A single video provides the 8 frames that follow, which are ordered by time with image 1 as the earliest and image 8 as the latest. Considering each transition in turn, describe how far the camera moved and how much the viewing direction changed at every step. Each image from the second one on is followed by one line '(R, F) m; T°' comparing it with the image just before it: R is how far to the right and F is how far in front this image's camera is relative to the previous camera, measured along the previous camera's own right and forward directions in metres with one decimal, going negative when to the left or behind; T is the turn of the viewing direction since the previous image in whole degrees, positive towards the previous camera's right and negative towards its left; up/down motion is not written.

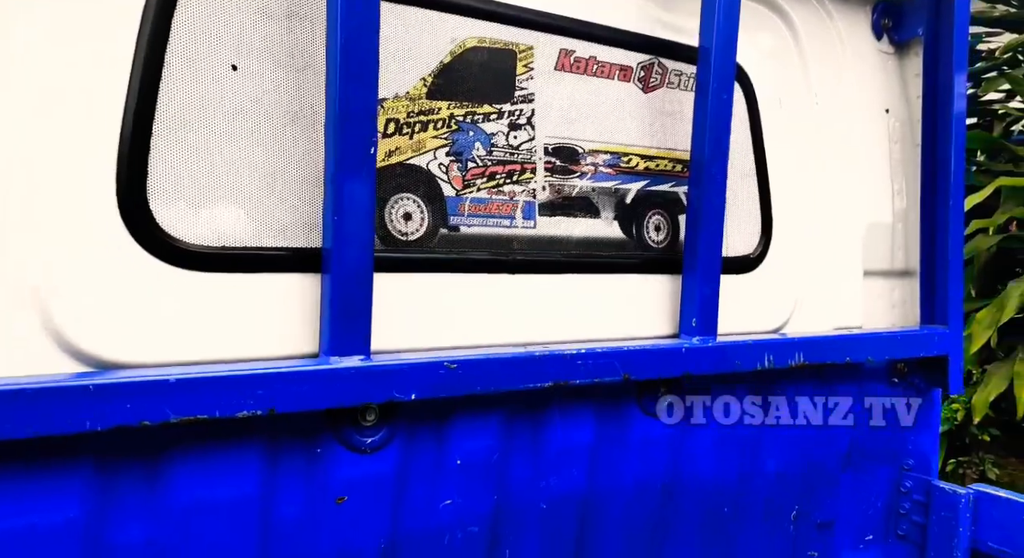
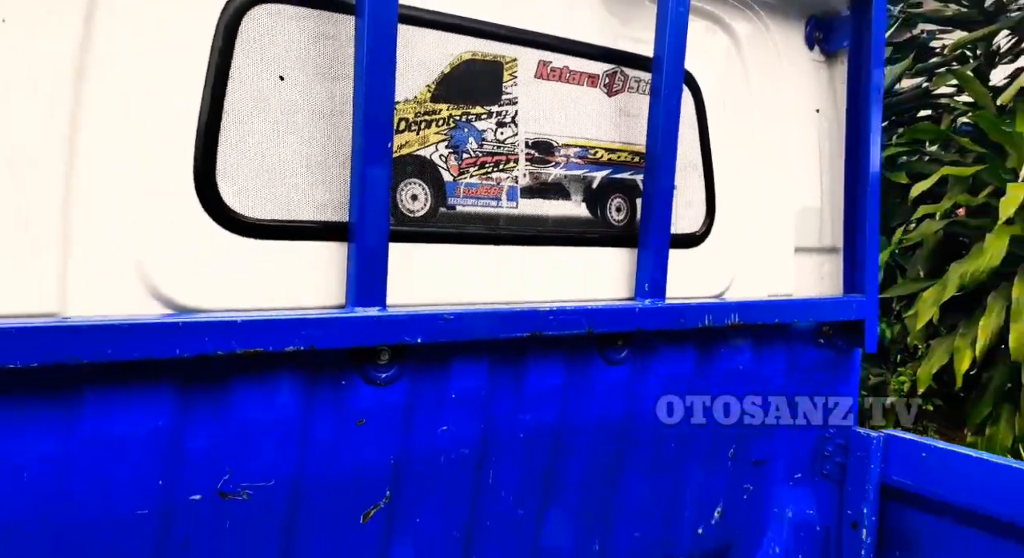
(0.0, -0.3) m; +1°
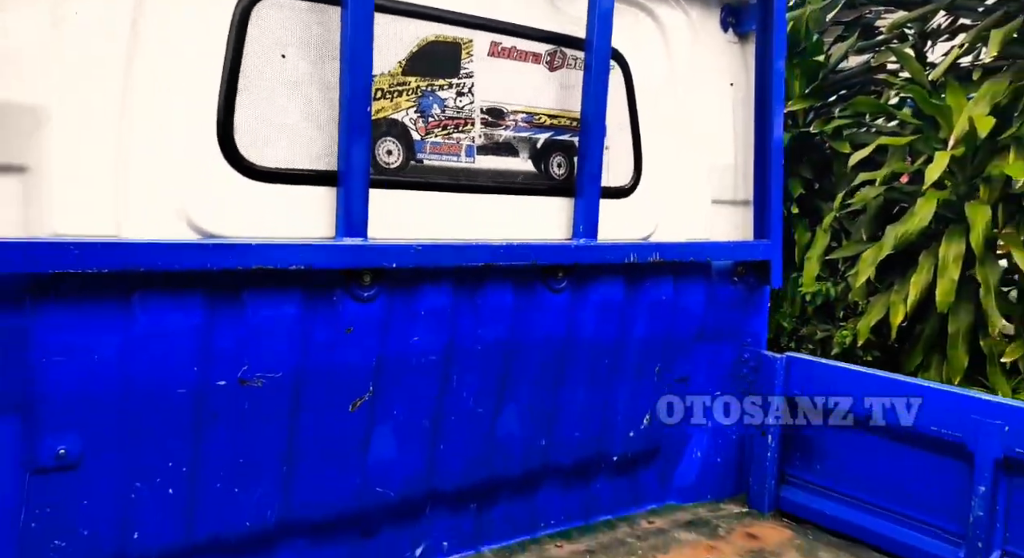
(+0.1, -0.4) m; +1°
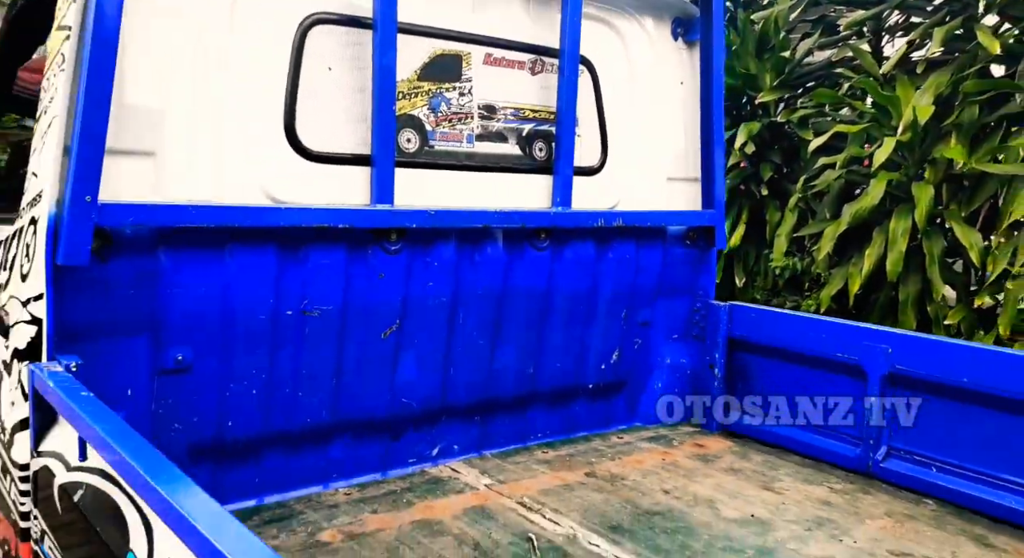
(0.0, -0.6) m; 0°
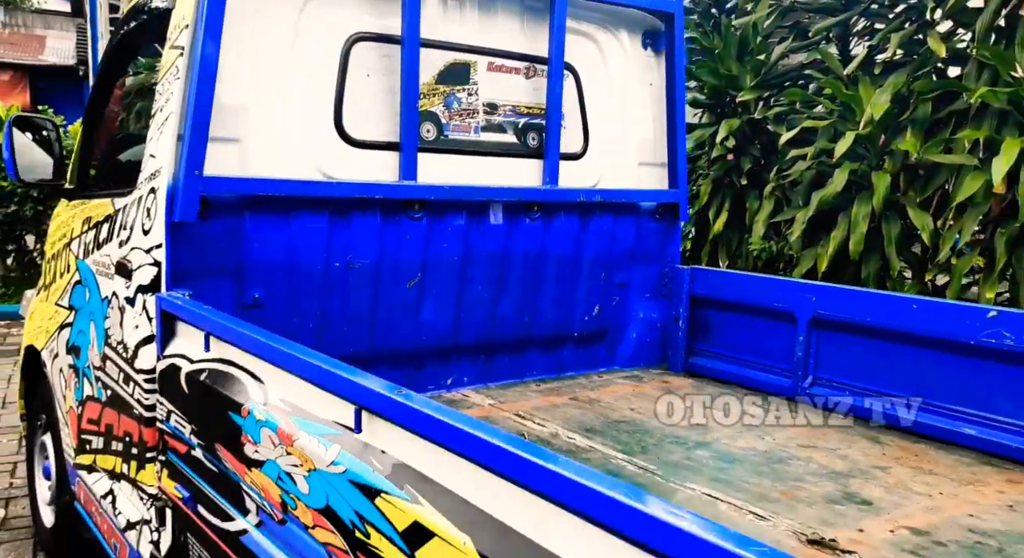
(0.0, -0.6) m; -1°
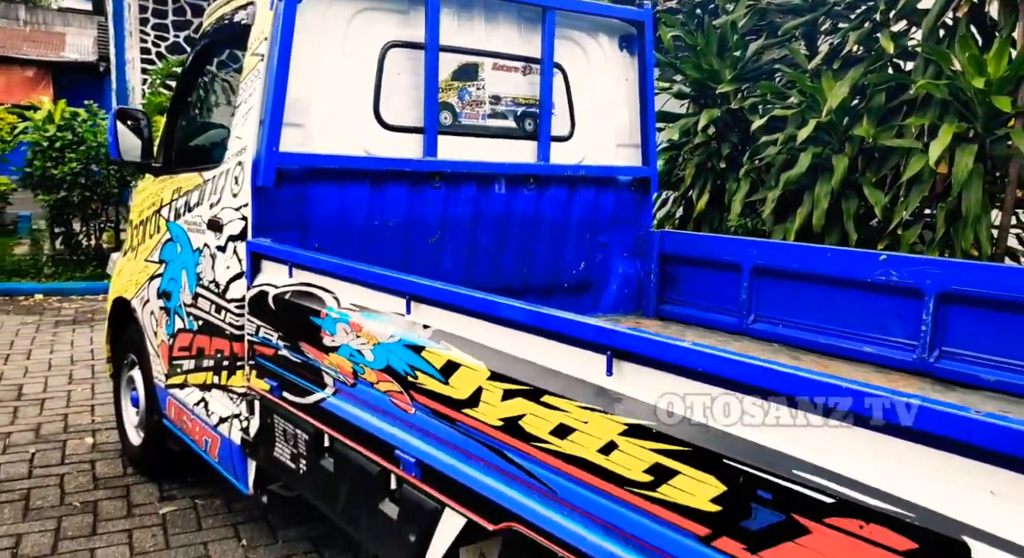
(0.0, -0.8) m; 0°
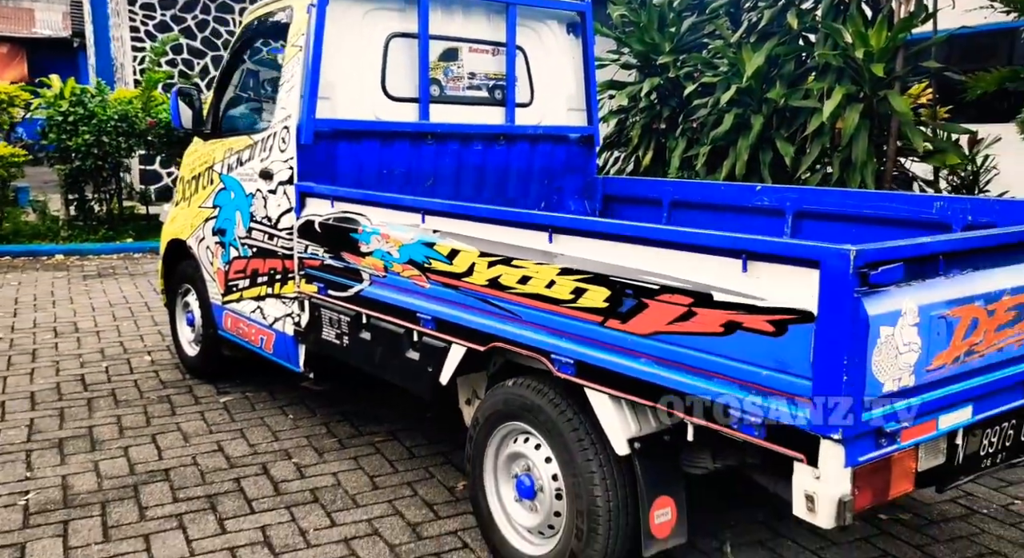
(0.0, -1.2) m; +2°
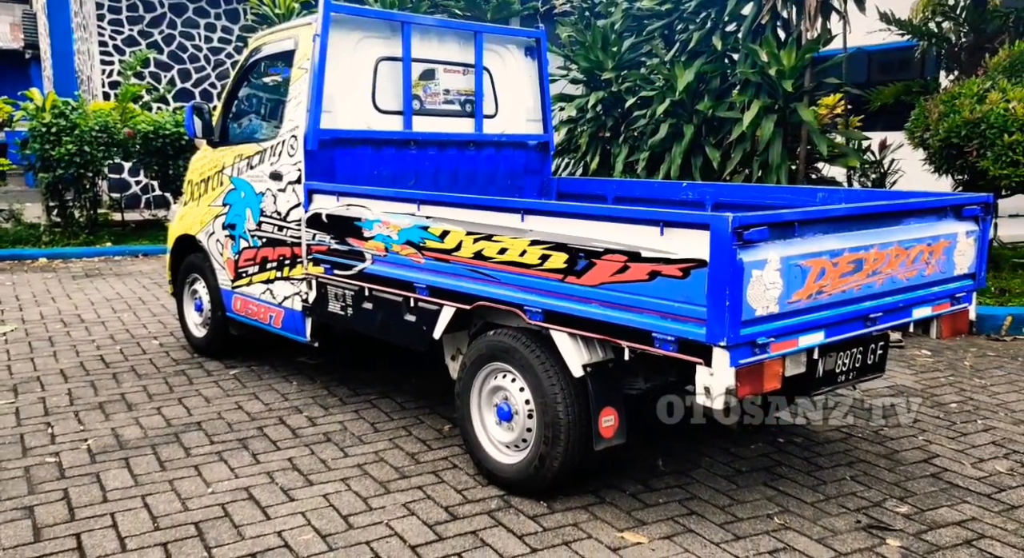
(-0.1, -0.9) m; +3°
